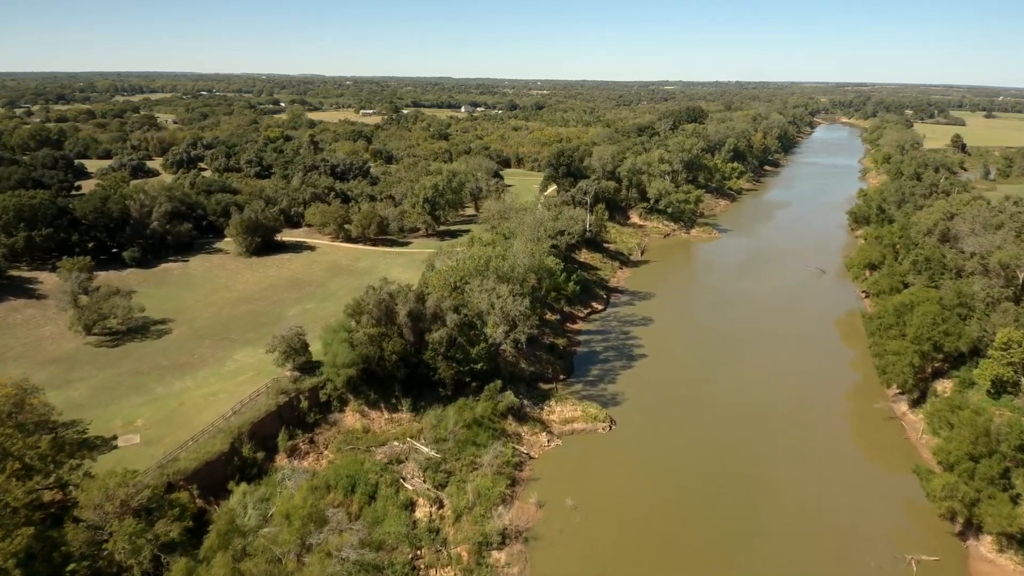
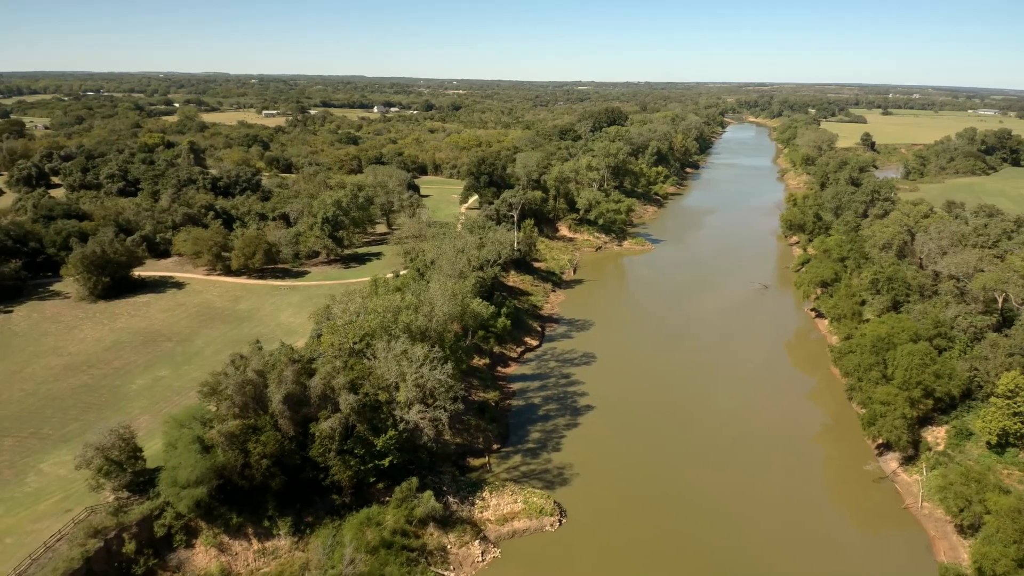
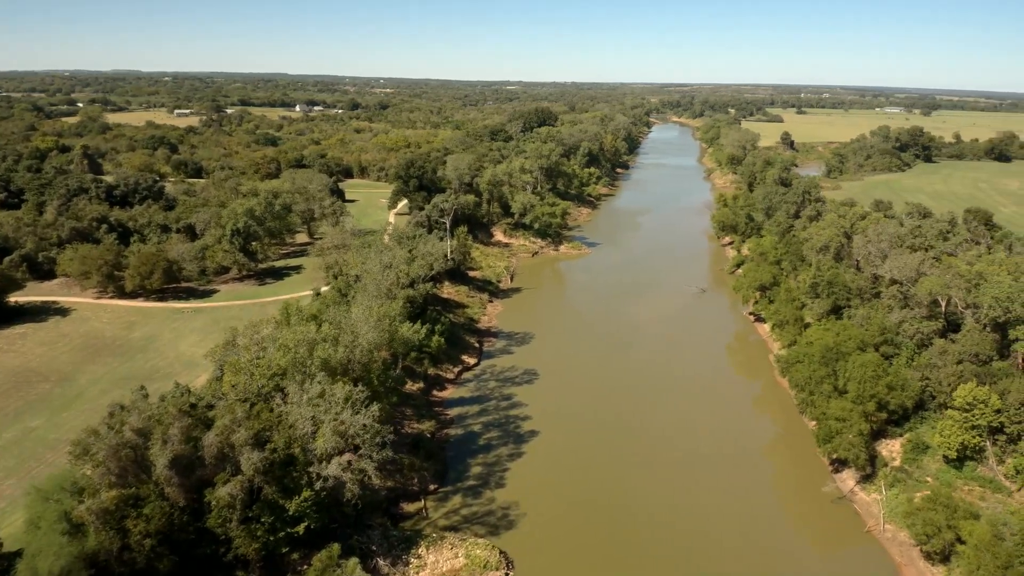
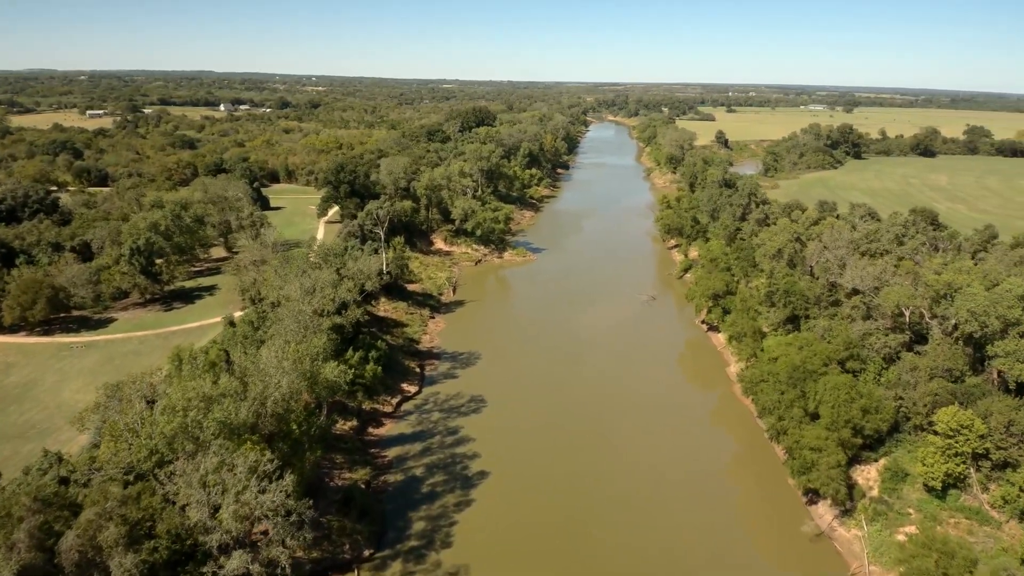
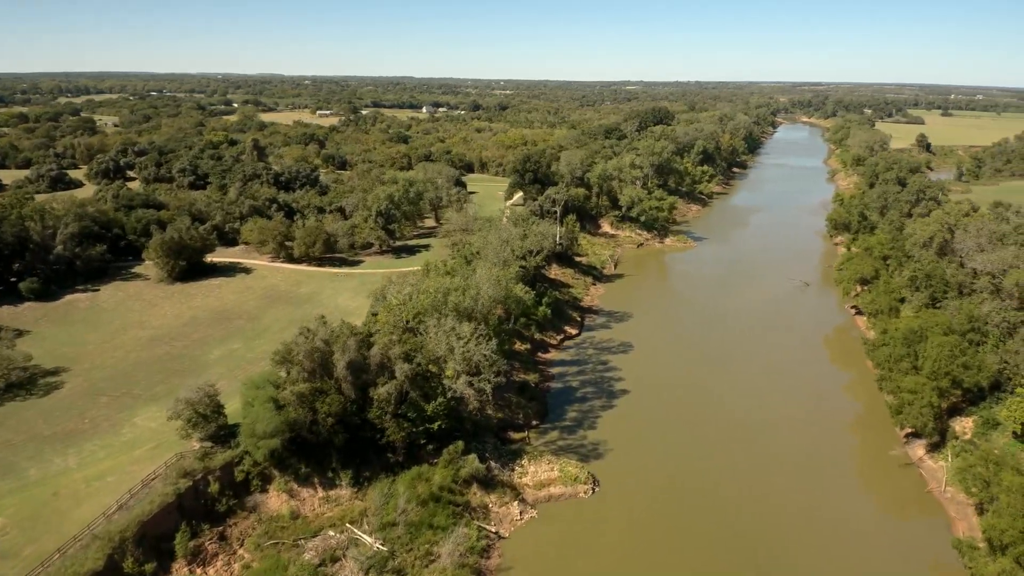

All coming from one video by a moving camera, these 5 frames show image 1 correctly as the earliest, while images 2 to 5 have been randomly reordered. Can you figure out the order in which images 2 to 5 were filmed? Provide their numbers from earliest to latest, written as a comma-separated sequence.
5, 2, 3, 4
